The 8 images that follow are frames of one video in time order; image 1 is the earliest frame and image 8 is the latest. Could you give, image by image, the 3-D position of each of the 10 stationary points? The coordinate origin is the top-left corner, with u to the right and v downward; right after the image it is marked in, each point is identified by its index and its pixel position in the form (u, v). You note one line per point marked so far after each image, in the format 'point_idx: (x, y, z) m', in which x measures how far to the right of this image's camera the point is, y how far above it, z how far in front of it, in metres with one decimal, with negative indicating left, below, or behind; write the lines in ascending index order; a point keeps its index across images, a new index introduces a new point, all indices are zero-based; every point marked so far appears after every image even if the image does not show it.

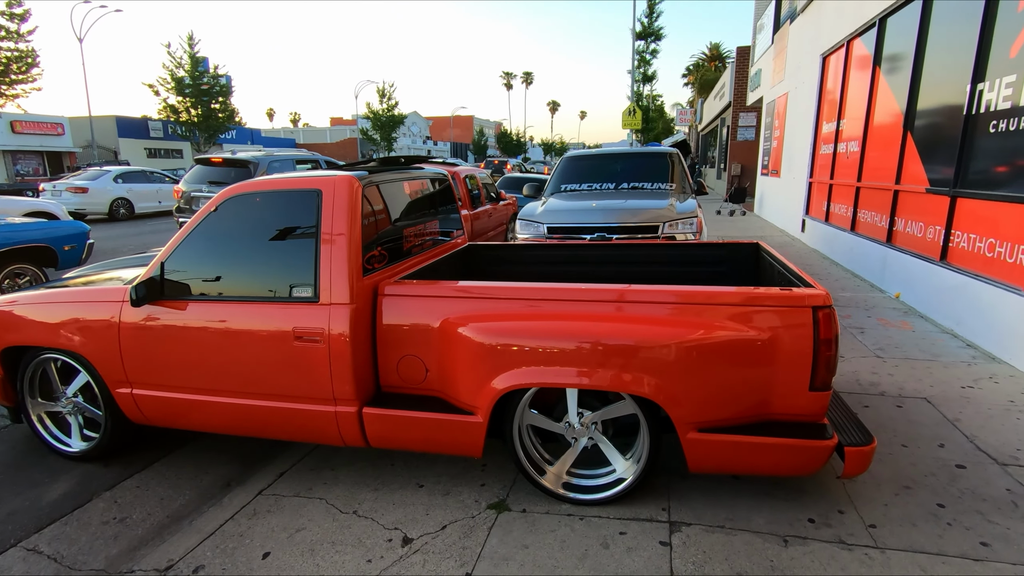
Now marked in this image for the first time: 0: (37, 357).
0: (-3.0, -0.4, +3.4) m
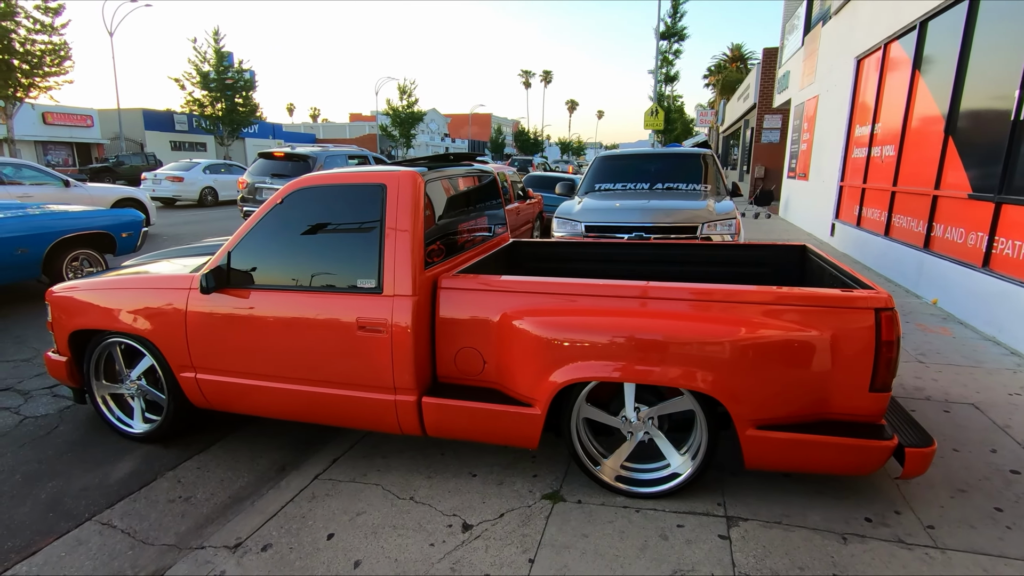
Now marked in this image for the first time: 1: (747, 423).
0: (-2.7, -0.3, +3.5) m
1: (+1.1, -0.6, +2.5) m
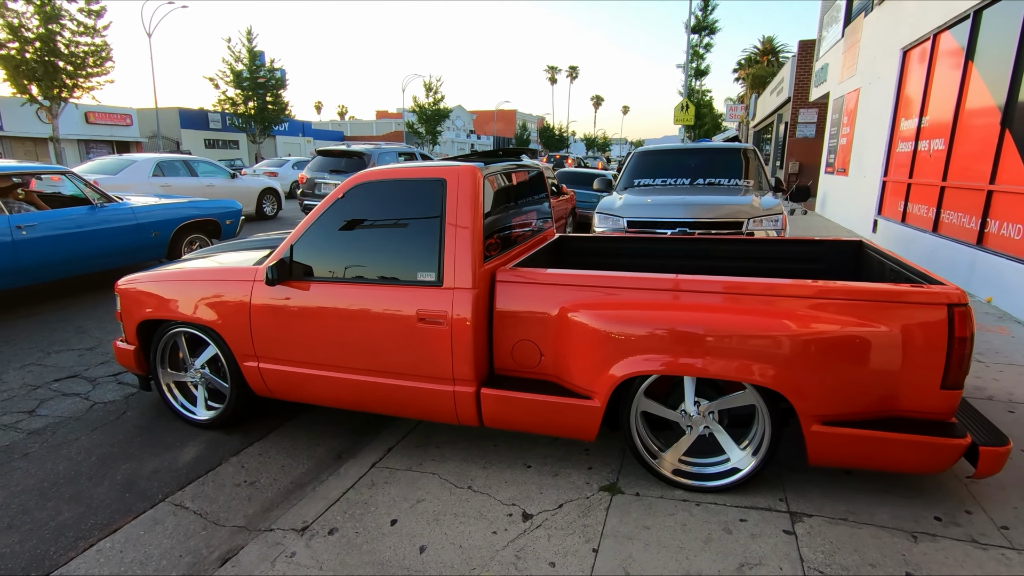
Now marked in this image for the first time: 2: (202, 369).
0: (-2.3, -0.3, +3.6) m
1: (+1.4, -0.6, +2.5) m
2: (-2.1, -0.6, +3.6) m
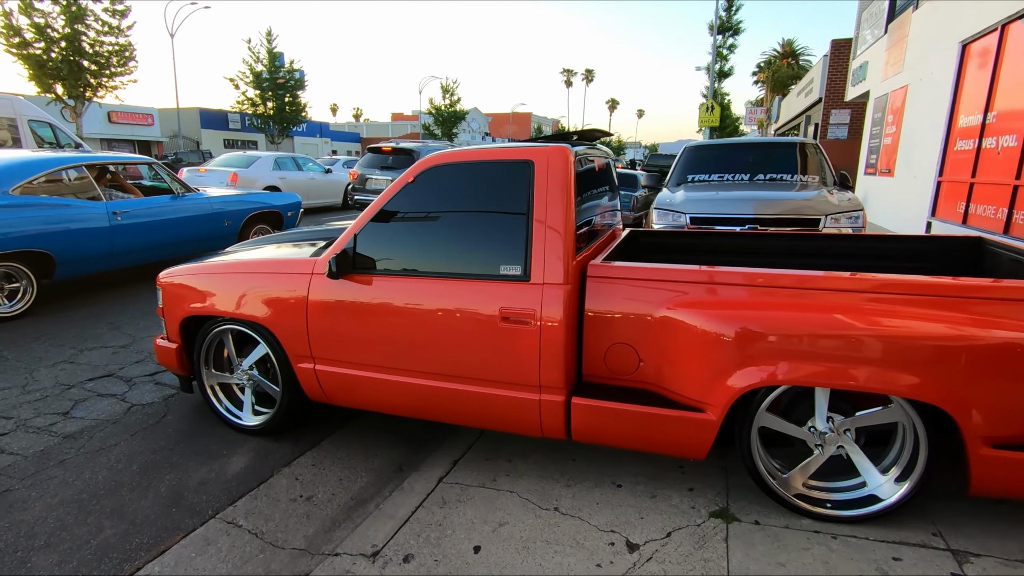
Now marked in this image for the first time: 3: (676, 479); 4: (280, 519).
0: (-1.8, -0.2, +3.3) m
1: (+1.9, -0.6, +2.1) m
2: (-1.6, -0.5, +3.3) m
3: (+0.9, -1.0, +2.8) m
4: (-1.2, -1.2, +2.7) m
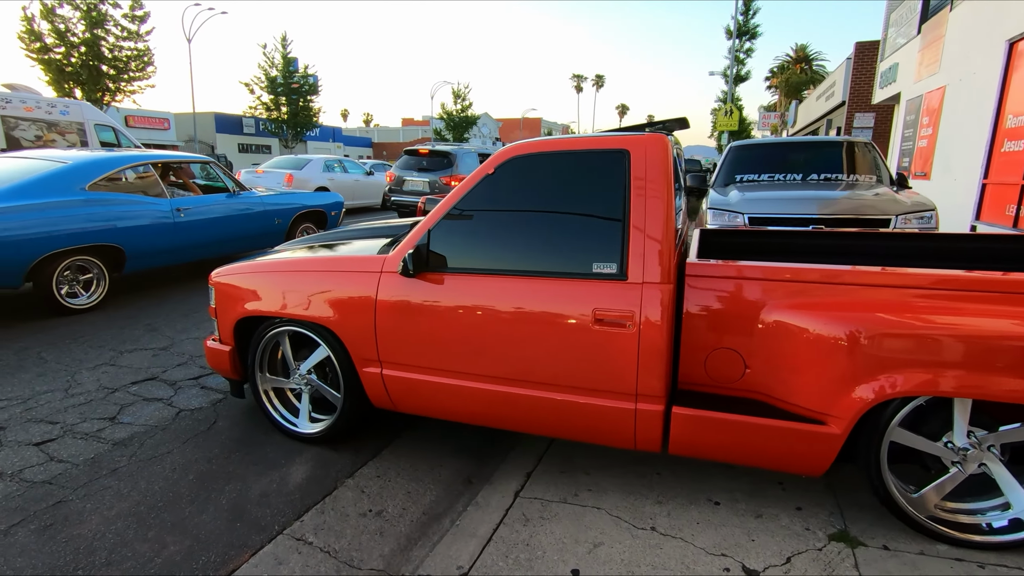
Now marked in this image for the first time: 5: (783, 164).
0: (-1.4, -0.2, +3.2) m
1: (+2.3, -0.6, +1.9) m
2: (-1.2, -0.5, +3.2) m
3: (+1.3, -1.0, +2.5) m
4: (-0.7, -1.1, +2.5) m
5: (+3.3, +1.5, +6.5) m
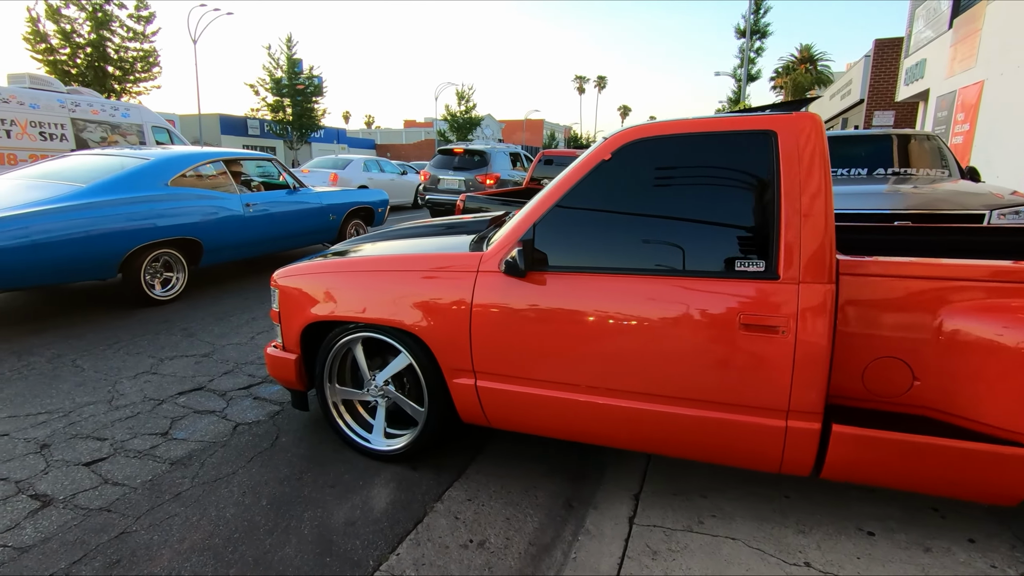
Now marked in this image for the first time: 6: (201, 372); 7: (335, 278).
0: (-0.9, -0.3, +2.9) m
1: (+2.8, -0.6, +1.6) m
2: (-0.7, -0.5, +2.8) m
3: (+1.8, -1.0, +2.2) m
4: (-0.2, -1.2, +2.2) m
5: (+3.8, +1.5, +6.2) m
6: (-2.3, -0.6, +3.9) m
7: (-0.9, +0.1, +2.8) m
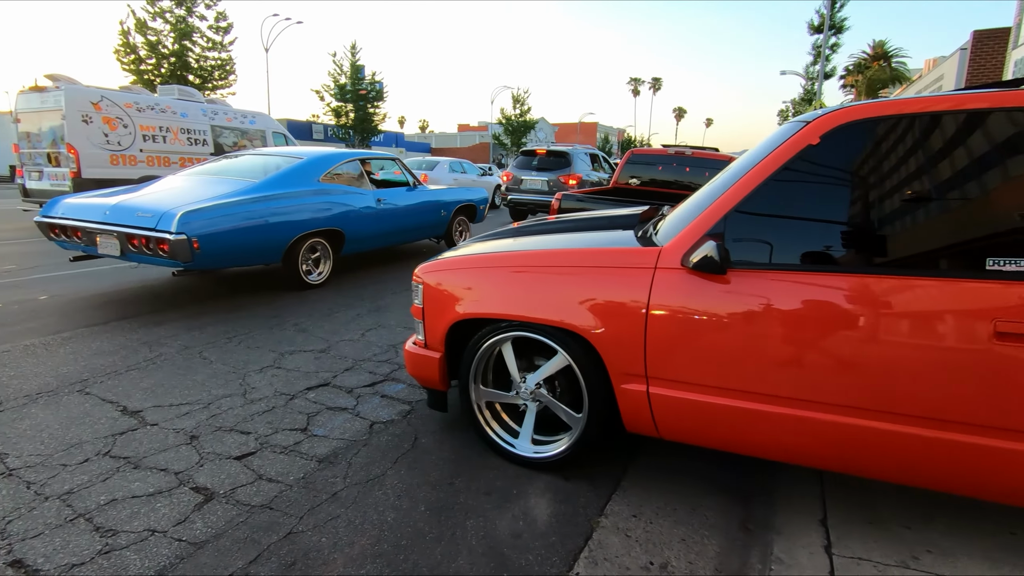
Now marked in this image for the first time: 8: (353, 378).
0: (-0.1, -0.2, +2.7) m
1: (+3.5, -0.6, +1.1) m
2: (+0.1, -0.5, +2.7) m
3: (+2.5, -1.0, +1.8) m
4: (+0.5, -1.1, +2.0) m
5: (+4.9, +1.4, +5.7) m
6: (-1.4, -0.6, +3.9) m
7: (-0.1, +0.1, +2.7) m
8: (-1.1, -0.6, +3.7) m
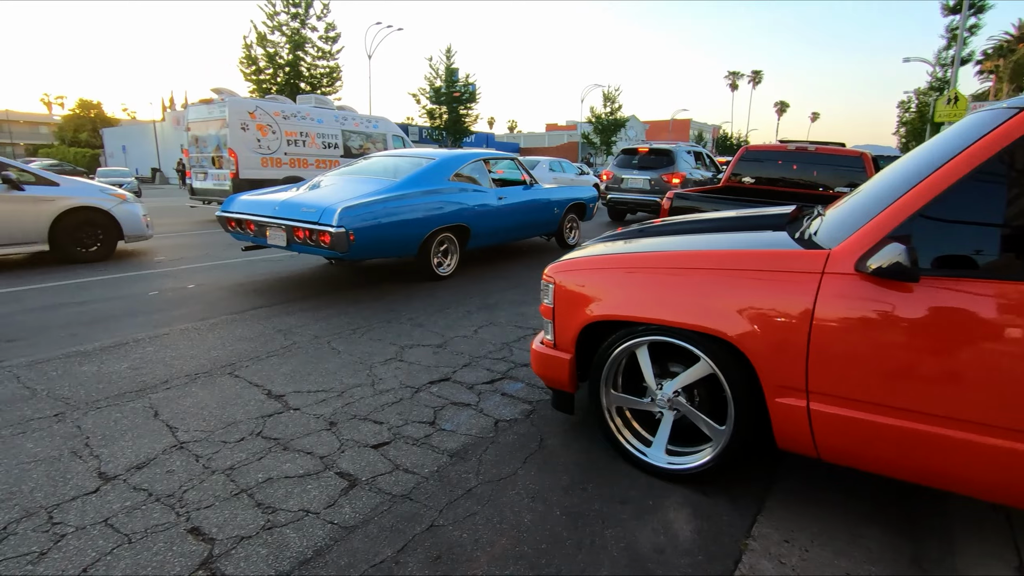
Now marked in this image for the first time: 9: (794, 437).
0: (+0.6, -0.2, +2.6) m
1: (+3.8, -0.7, +0.5) m
2: (+0.8, -0.5, +2.5) m
3: (+3.0, -1.1, +1.4) m
4: (+1.0, -1.2, +1.8) m
5: (+6.0, +1.3, +4.8) m
6: (-0.5, -0.5, +3.9) m
7: (+0.5, +0.1, +2.6) m
8: (-0.3, -0.6, +3.8) m
9: (+1.2, -0.6, +2.2) m
